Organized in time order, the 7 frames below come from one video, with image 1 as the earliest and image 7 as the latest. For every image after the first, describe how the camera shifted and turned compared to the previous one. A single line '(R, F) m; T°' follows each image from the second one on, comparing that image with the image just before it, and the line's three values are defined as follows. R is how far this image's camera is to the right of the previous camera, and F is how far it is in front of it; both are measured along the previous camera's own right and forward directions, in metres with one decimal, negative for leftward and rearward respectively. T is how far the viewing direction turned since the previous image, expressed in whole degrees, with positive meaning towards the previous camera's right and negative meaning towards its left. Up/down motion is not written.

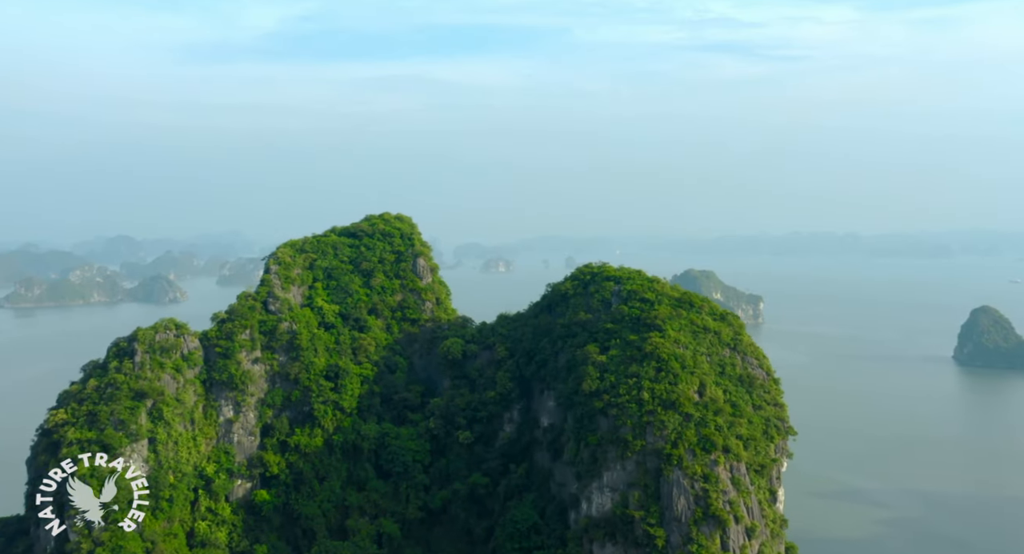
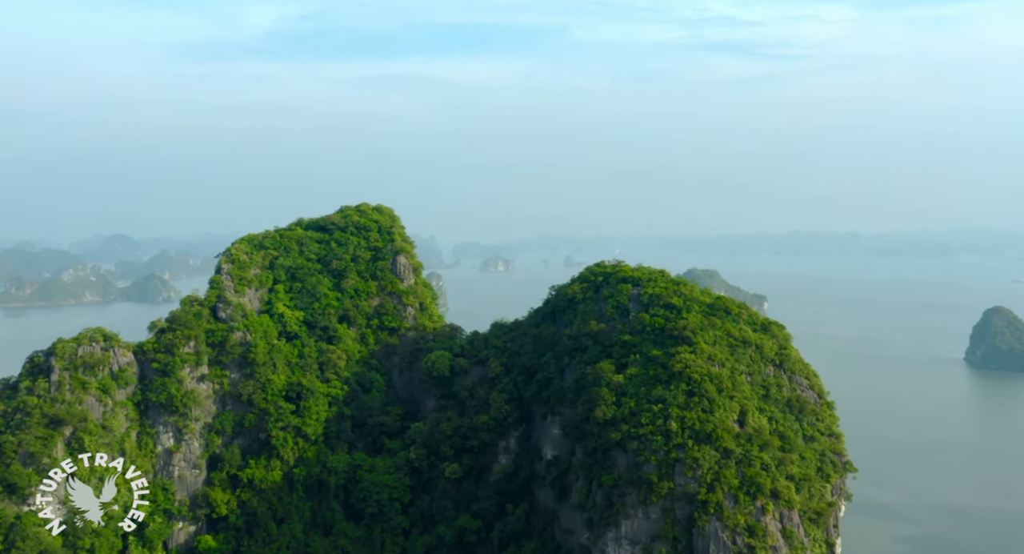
(+0.1, +4.9) m; 0°
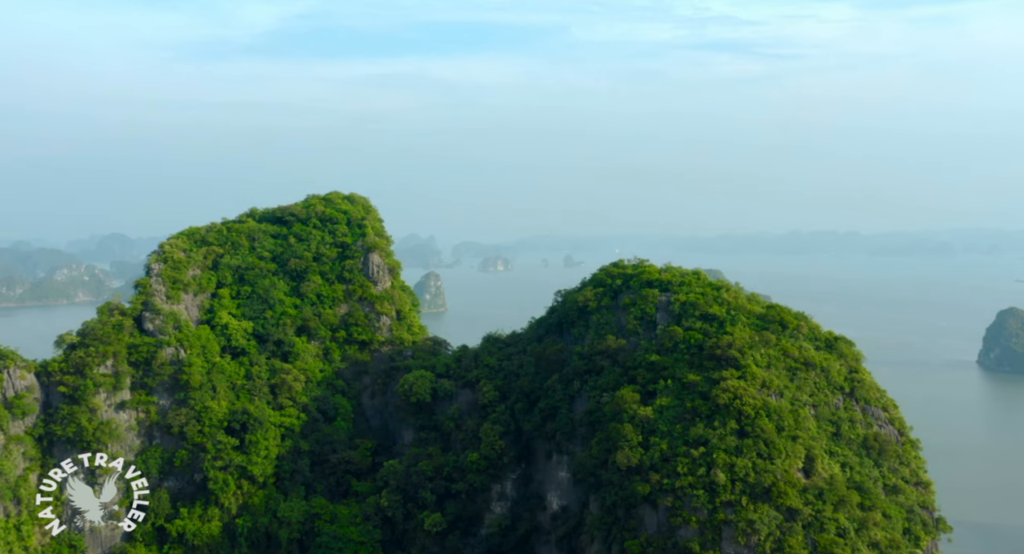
(+0.1, +4.9) m; 0°
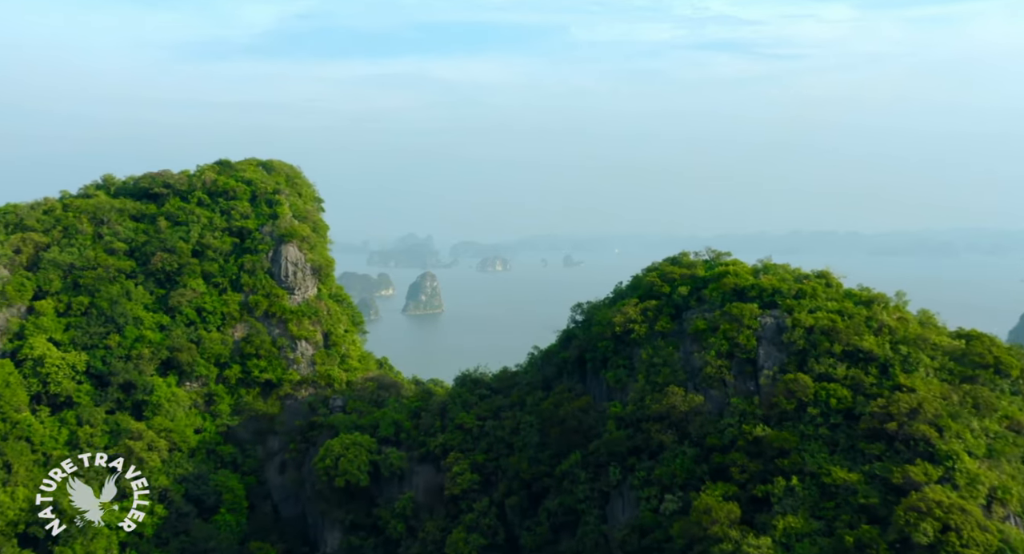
(+0.1, +8.1) m; 0°
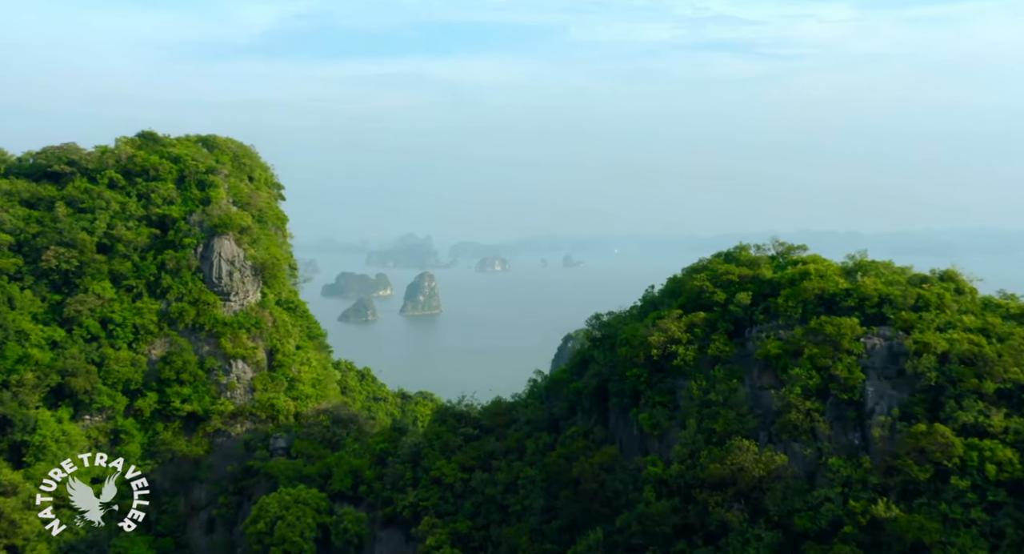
(-0.1, -5.7) m; 0°
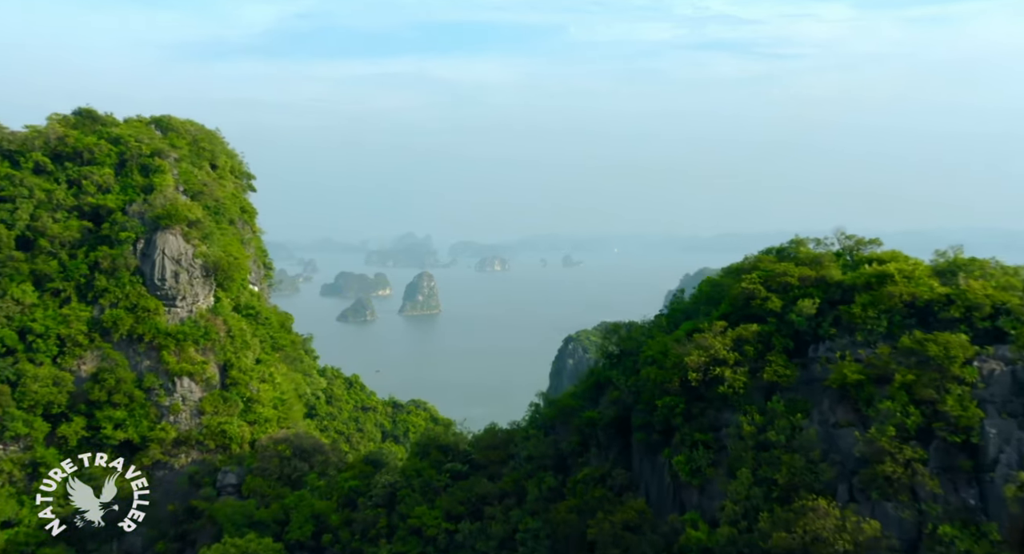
(0.0, +1.7) m; 0°
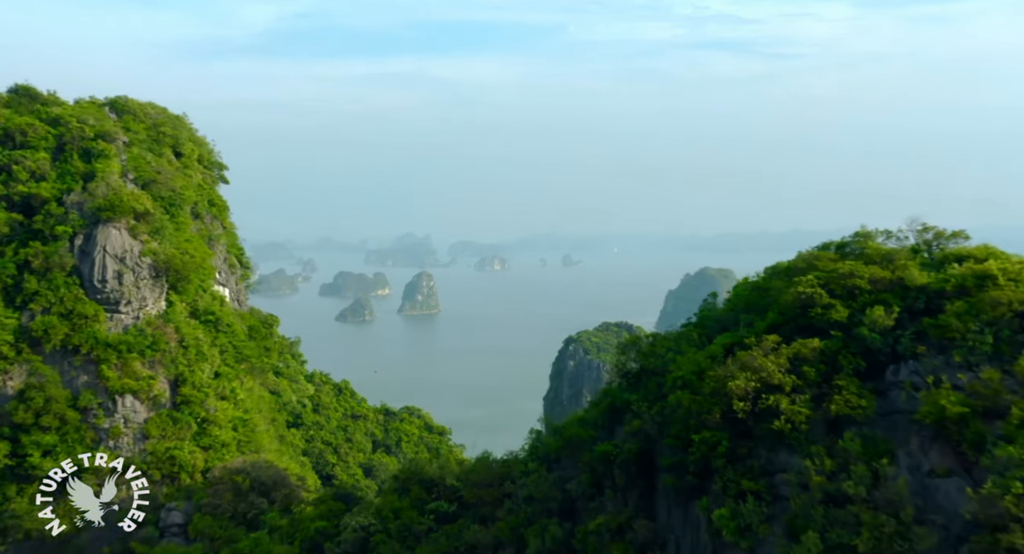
(0.0, +0.2) m; 0°
